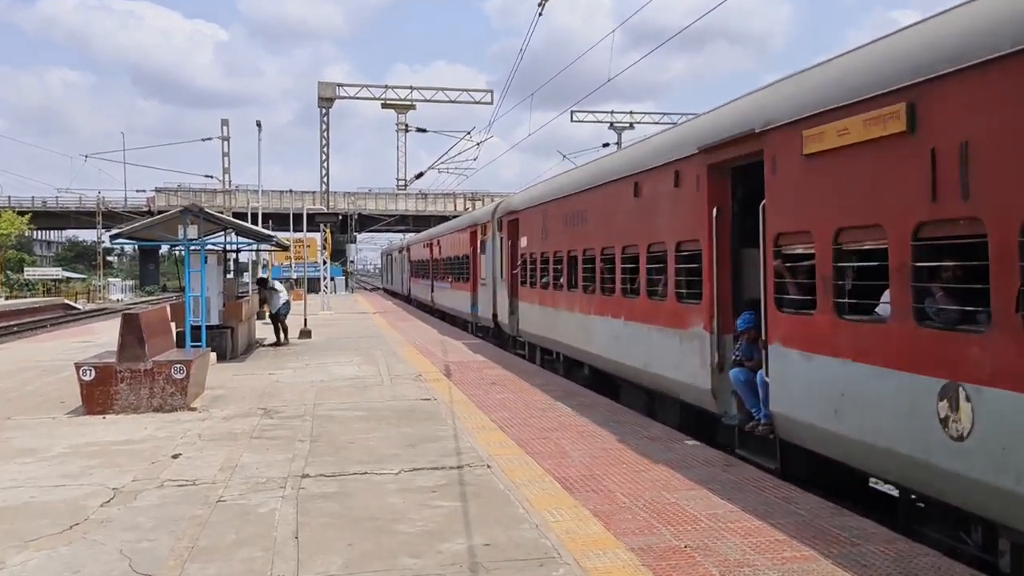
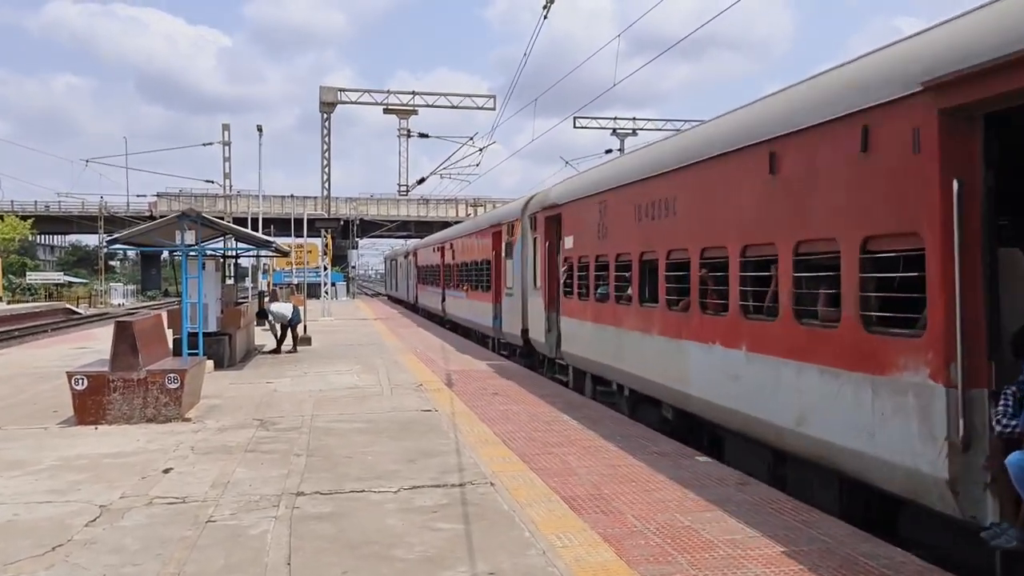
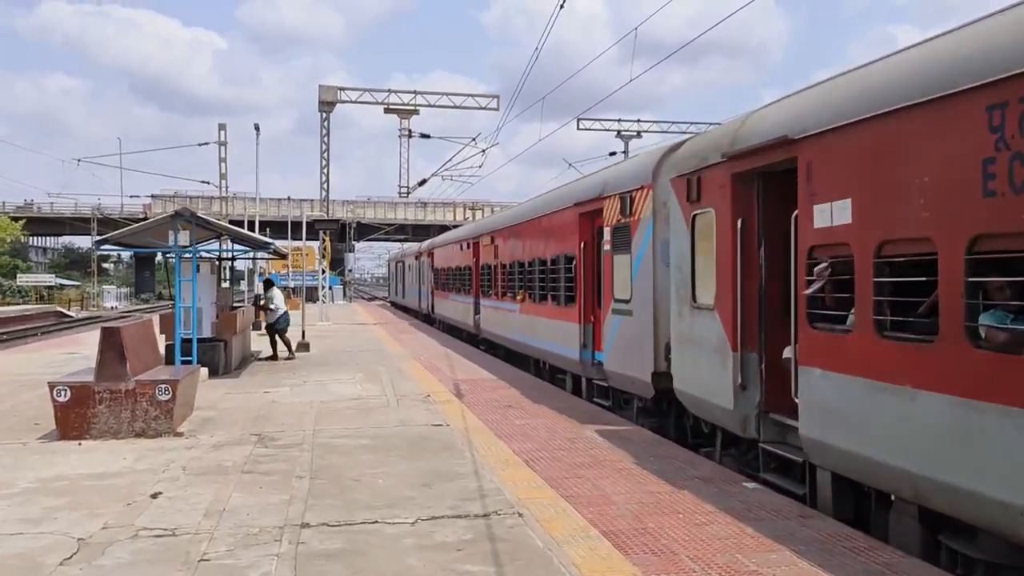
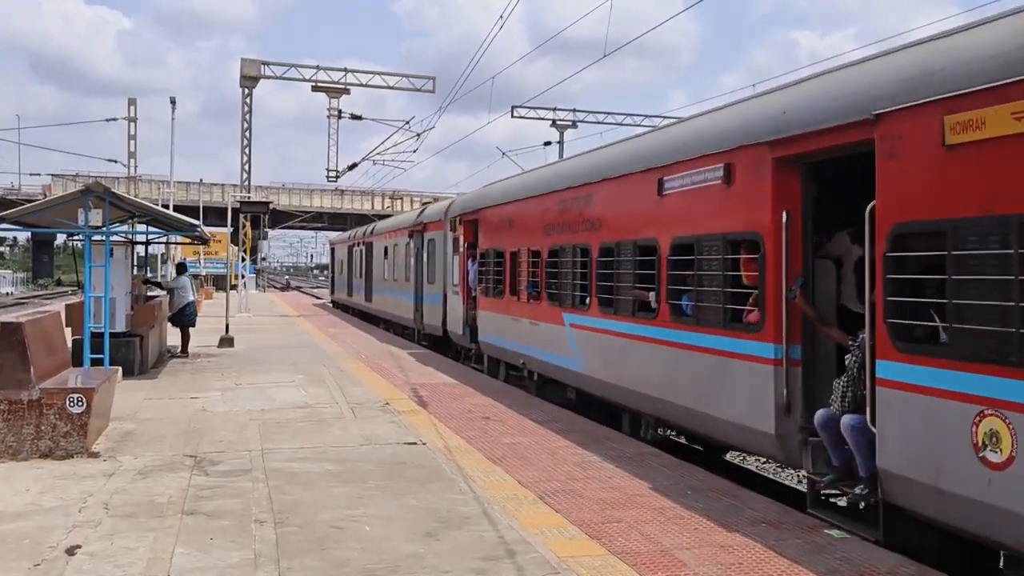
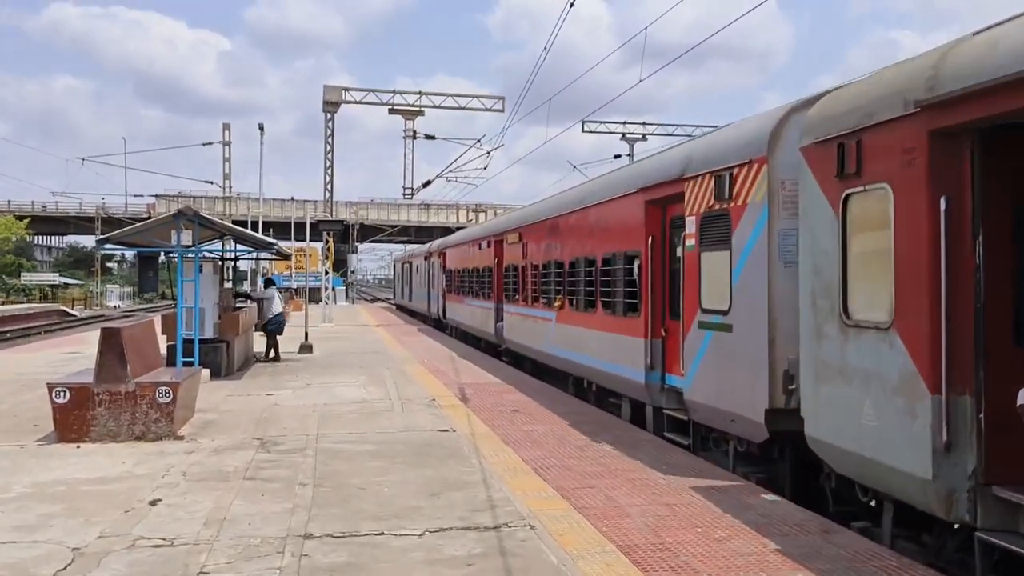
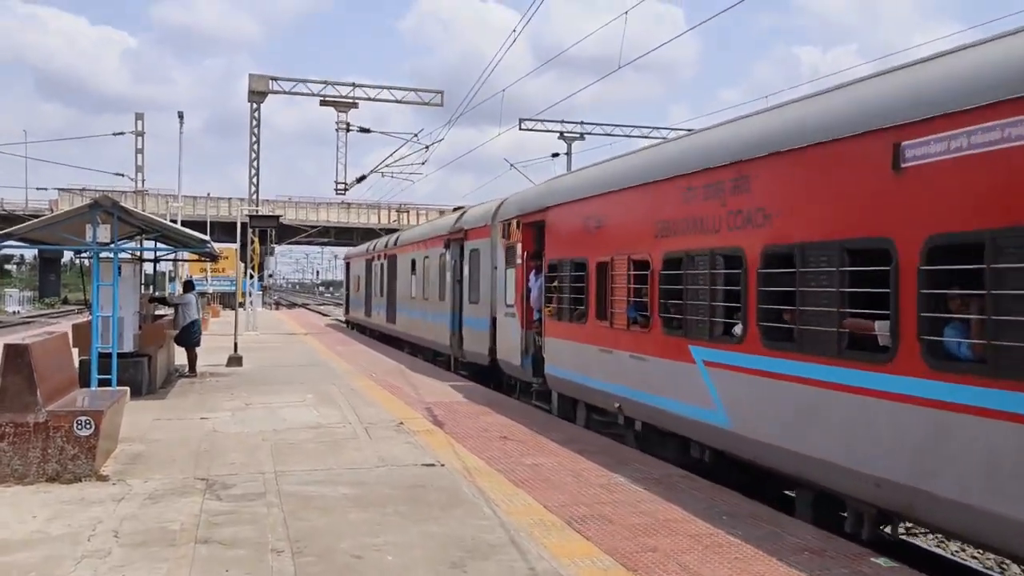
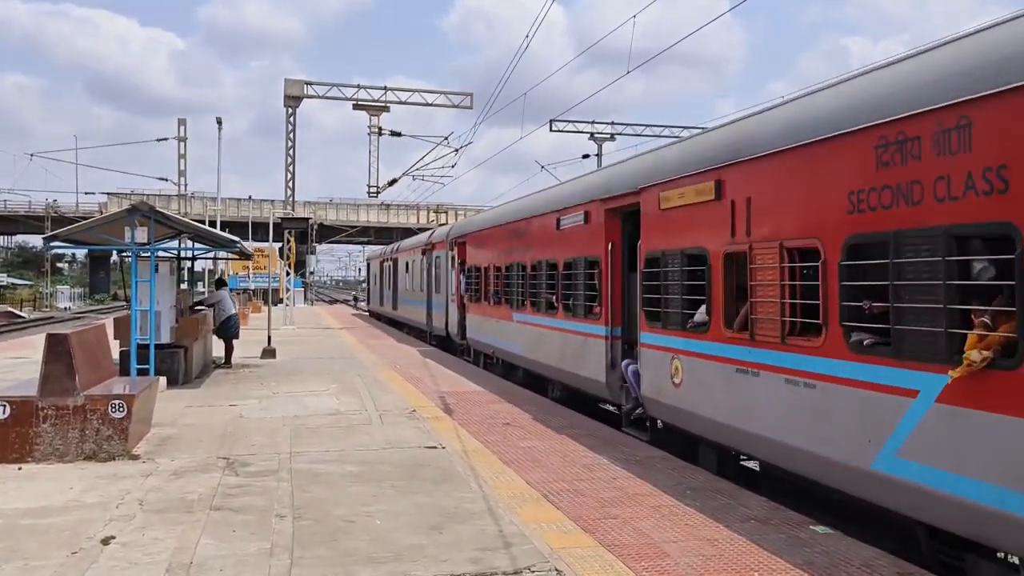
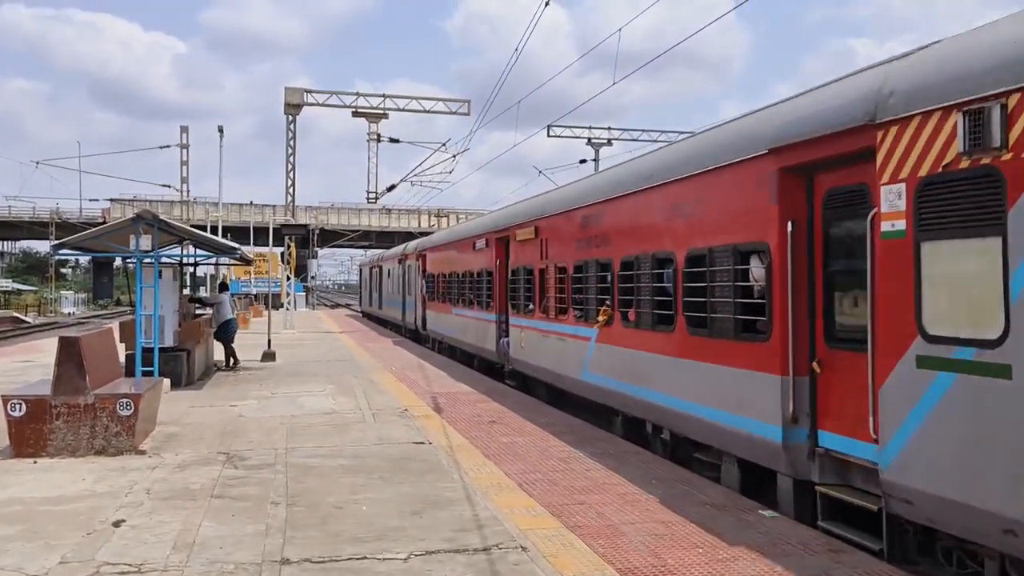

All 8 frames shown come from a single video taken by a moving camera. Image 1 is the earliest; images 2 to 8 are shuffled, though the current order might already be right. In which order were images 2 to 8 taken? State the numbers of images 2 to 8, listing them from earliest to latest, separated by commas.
2, 3, 5, 8, 7, 4, 6
